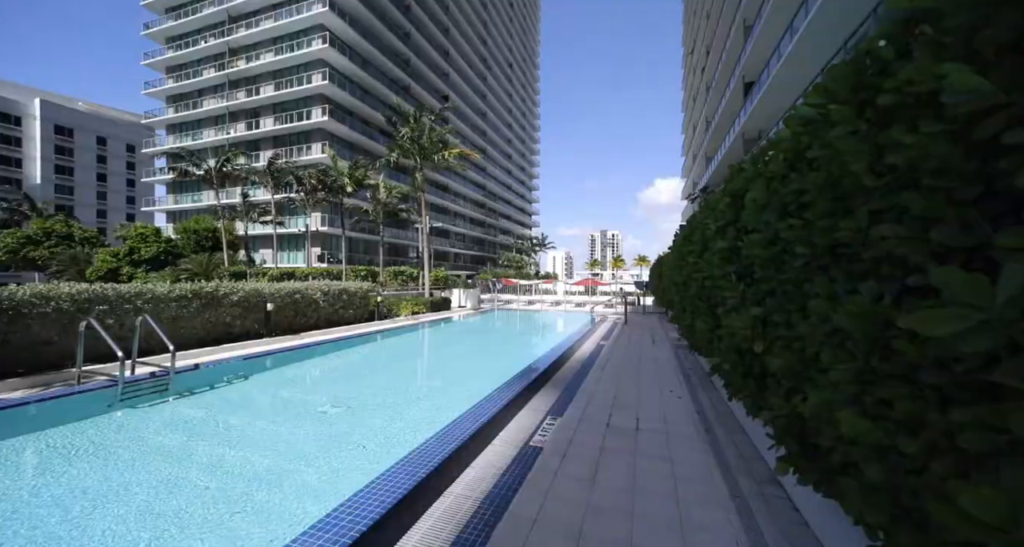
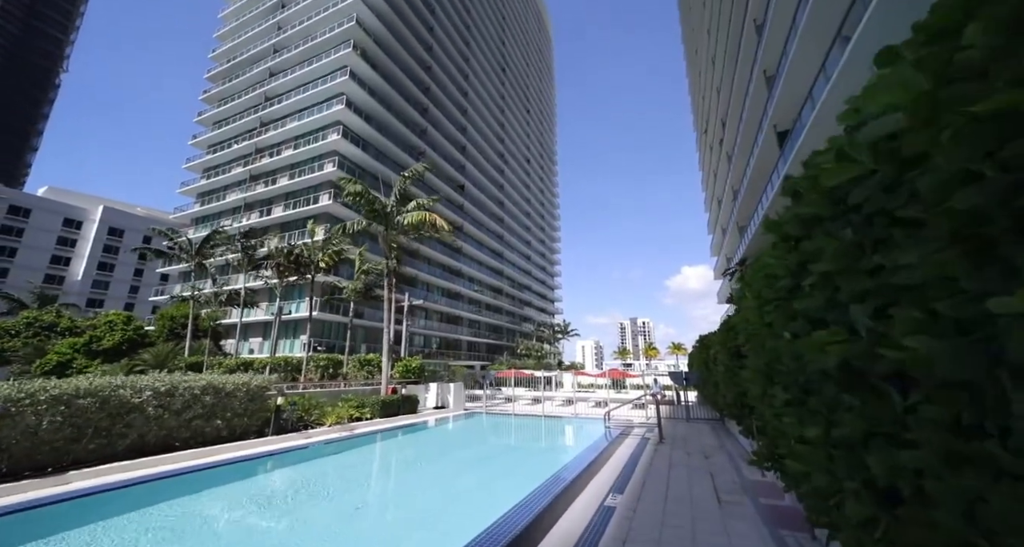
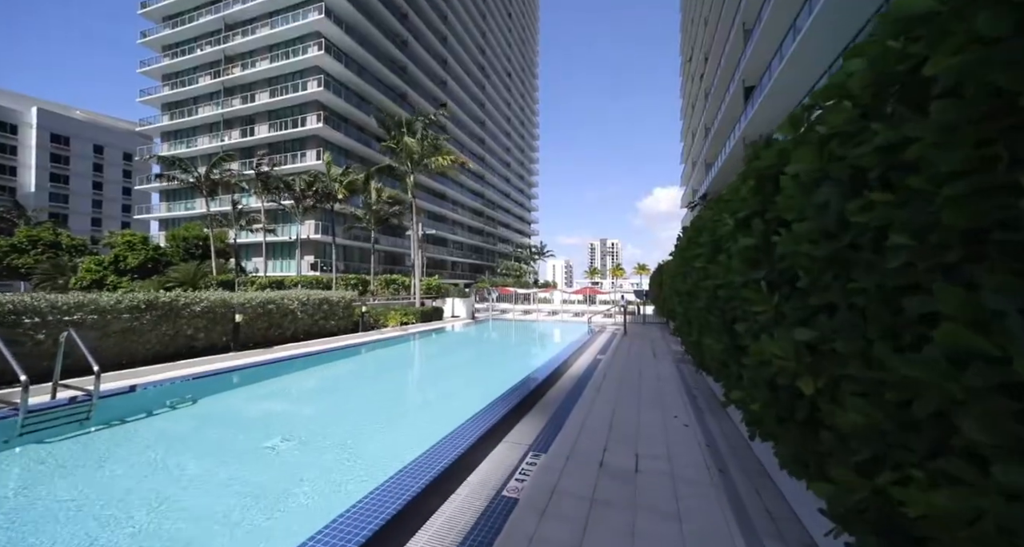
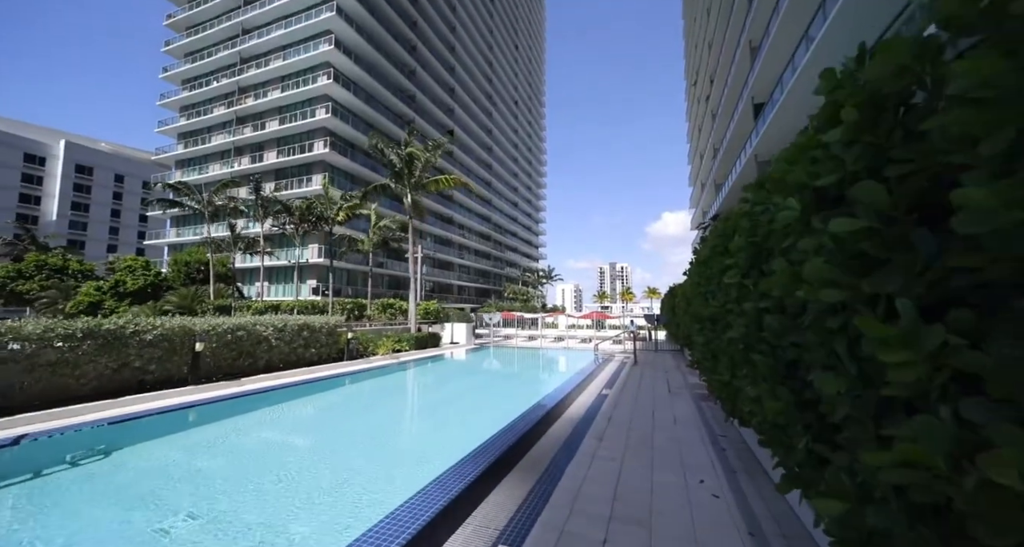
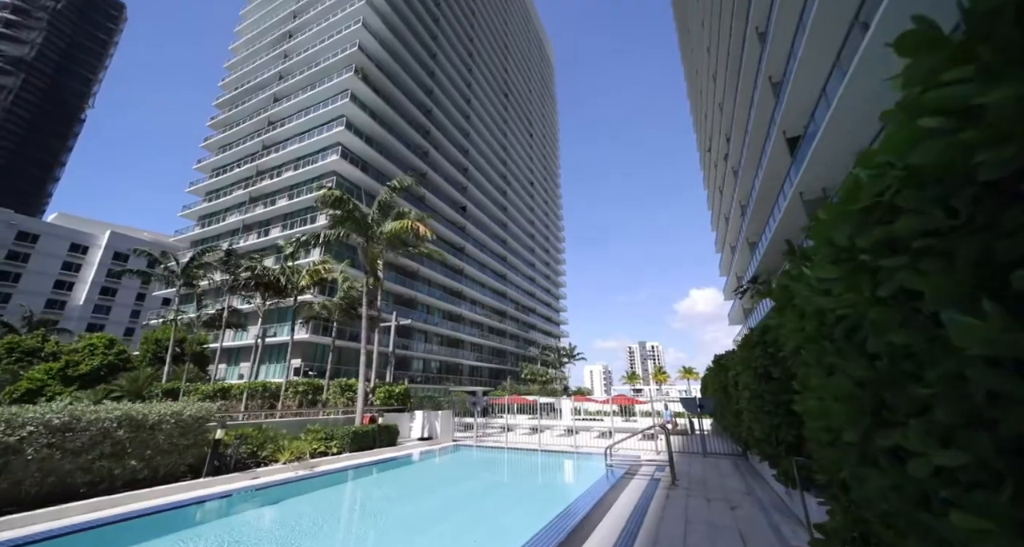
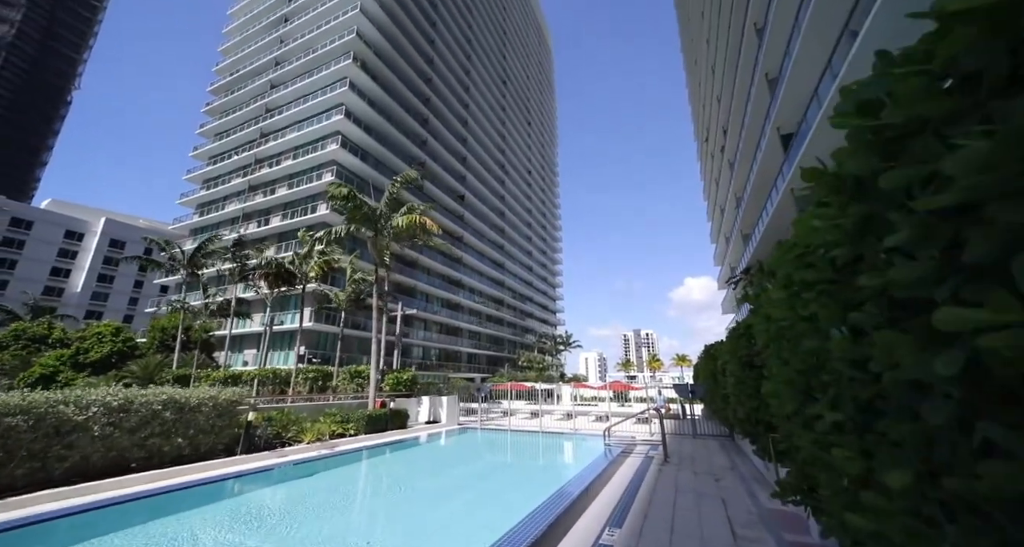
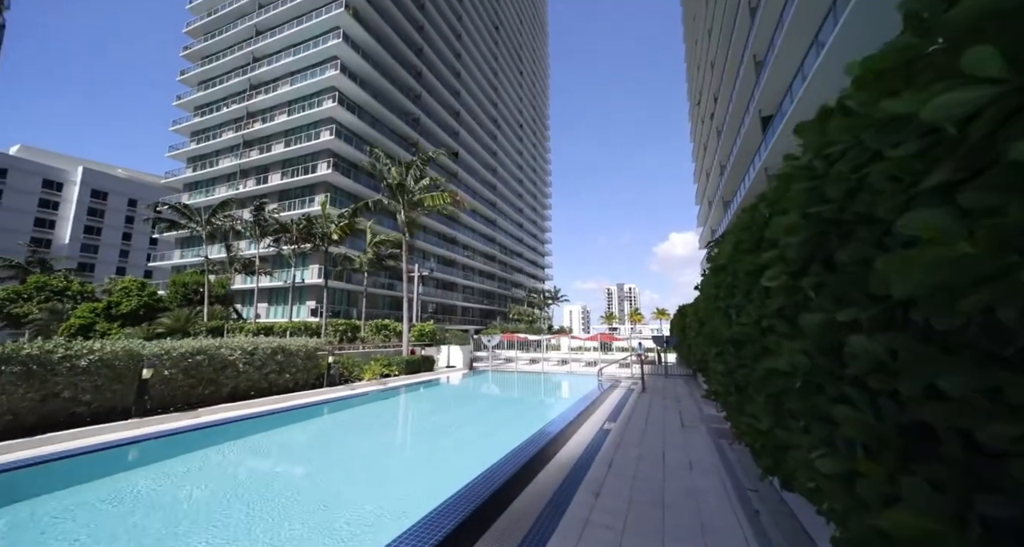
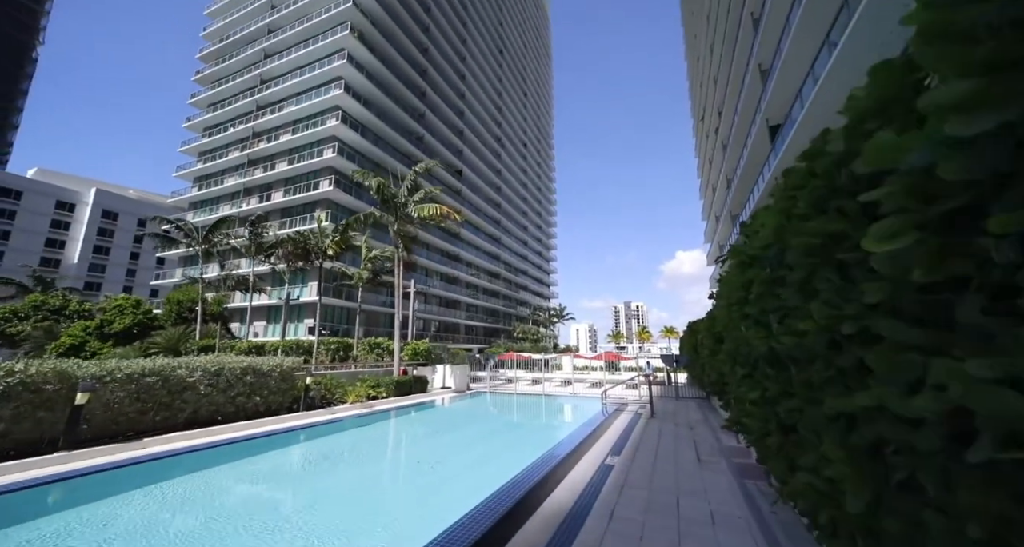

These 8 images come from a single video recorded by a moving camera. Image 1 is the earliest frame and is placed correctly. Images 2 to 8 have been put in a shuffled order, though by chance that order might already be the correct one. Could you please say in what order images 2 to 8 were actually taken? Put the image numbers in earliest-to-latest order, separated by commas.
3, 4, 7, 8, 2, 6, 5
